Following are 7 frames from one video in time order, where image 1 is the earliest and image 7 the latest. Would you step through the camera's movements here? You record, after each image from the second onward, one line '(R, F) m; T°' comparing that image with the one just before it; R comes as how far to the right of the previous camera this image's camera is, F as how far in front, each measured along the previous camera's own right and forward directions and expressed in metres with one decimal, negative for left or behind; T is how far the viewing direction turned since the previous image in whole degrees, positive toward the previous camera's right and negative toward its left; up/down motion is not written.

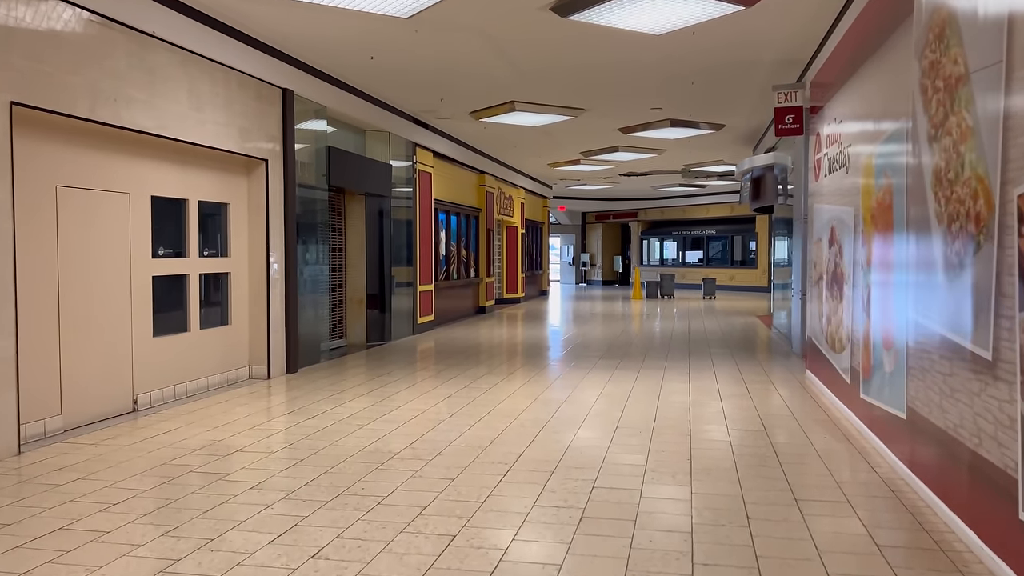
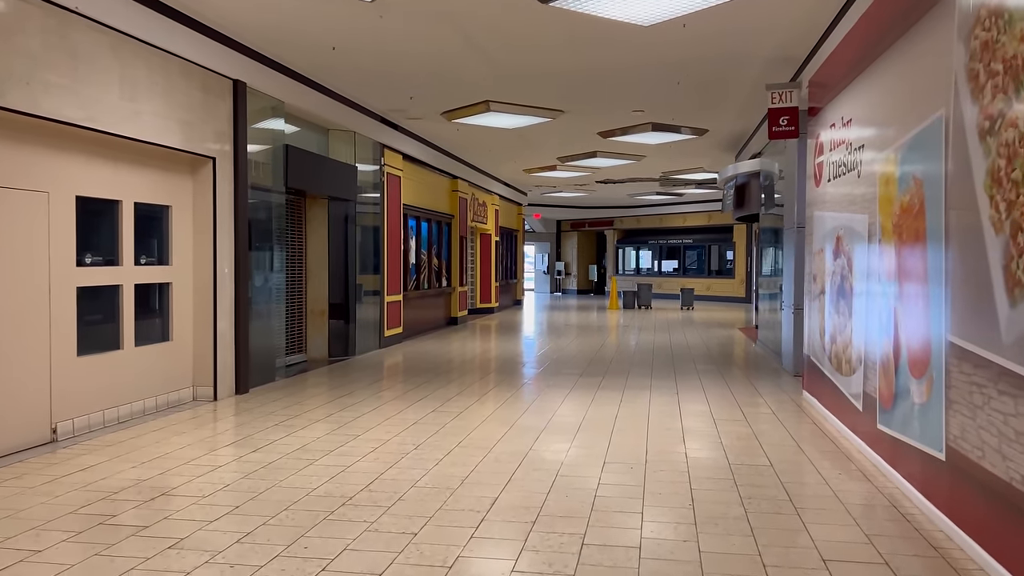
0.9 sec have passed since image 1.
(0.0, +0.6) m; +2°
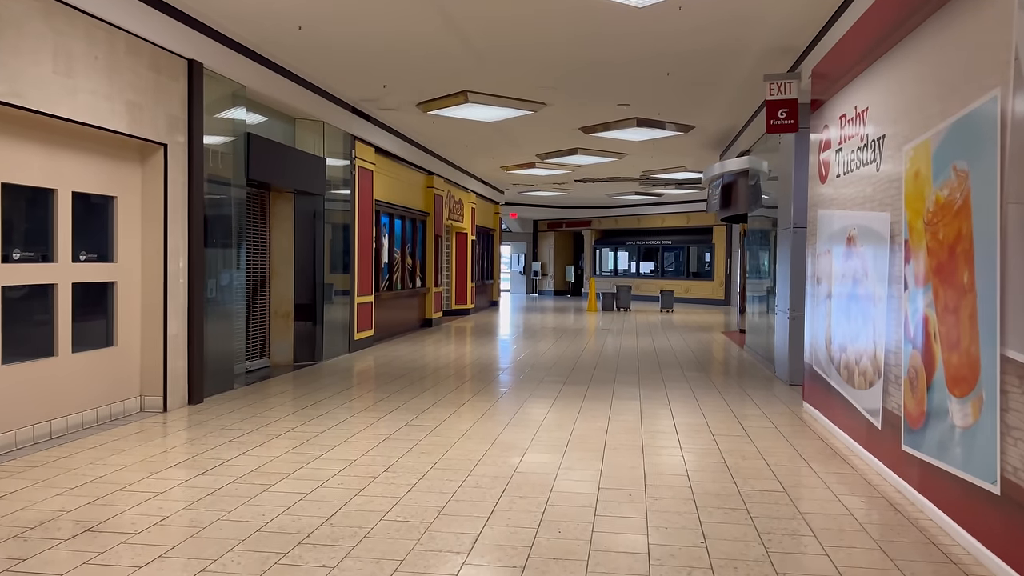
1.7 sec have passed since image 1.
(0.0, +0.5) m; +2°
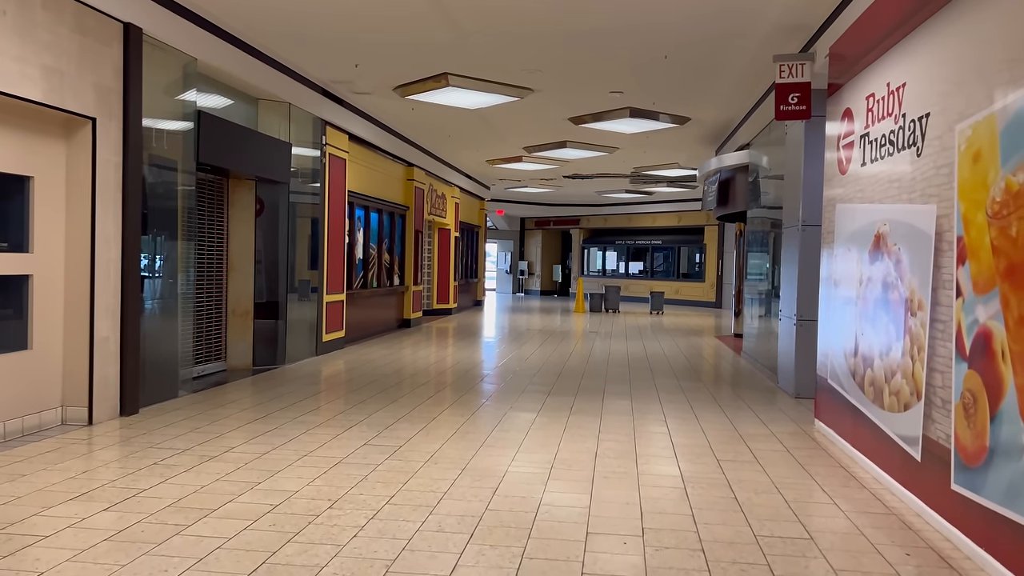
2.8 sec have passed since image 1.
(+0.1, +0.7) m; +1°
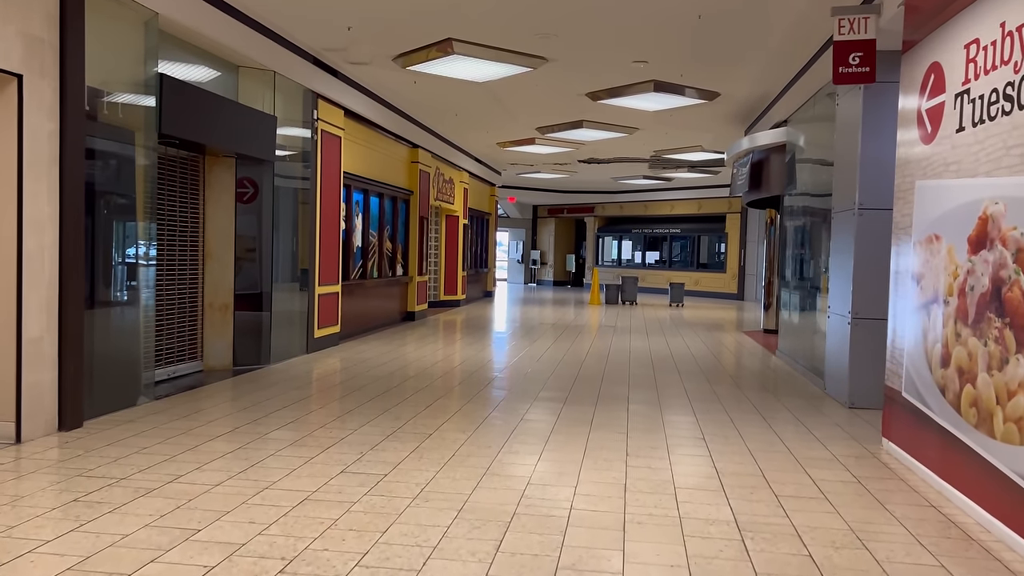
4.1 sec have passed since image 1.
(0.0, +0.9) m; -1°
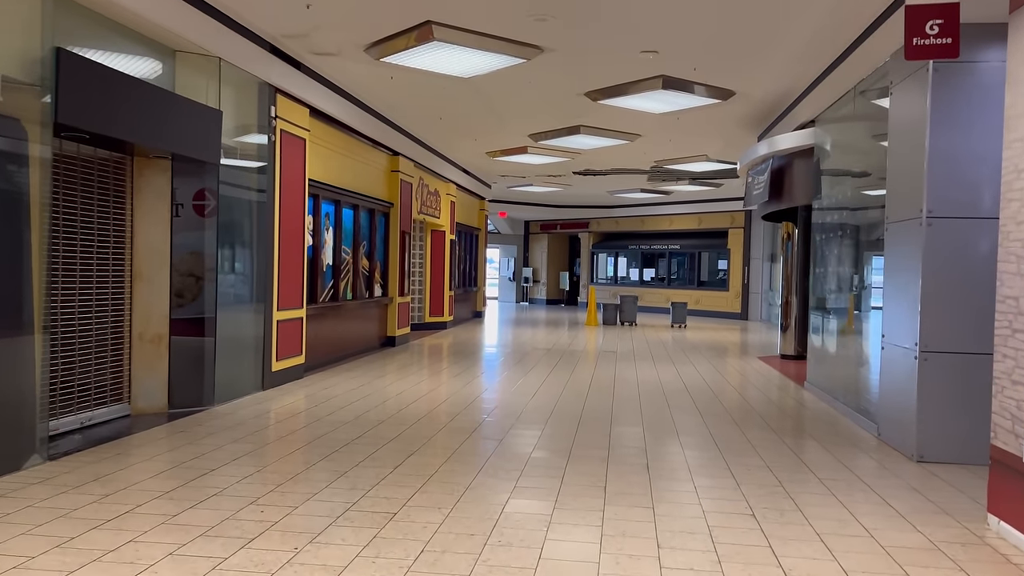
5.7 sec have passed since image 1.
(0.0, +1.1) m; +1°
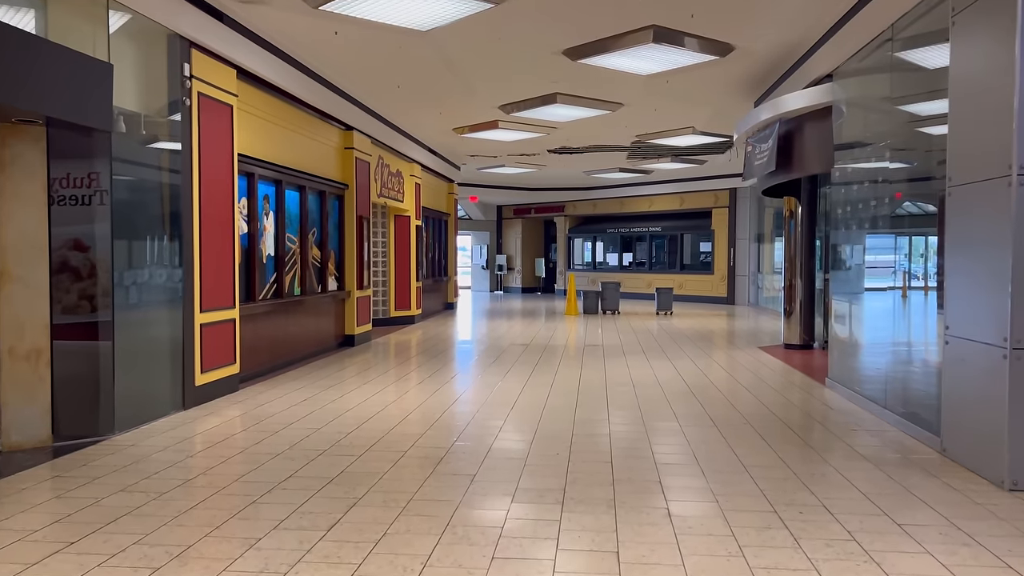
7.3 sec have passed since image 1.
(0.0, +1.1) m; +2°
